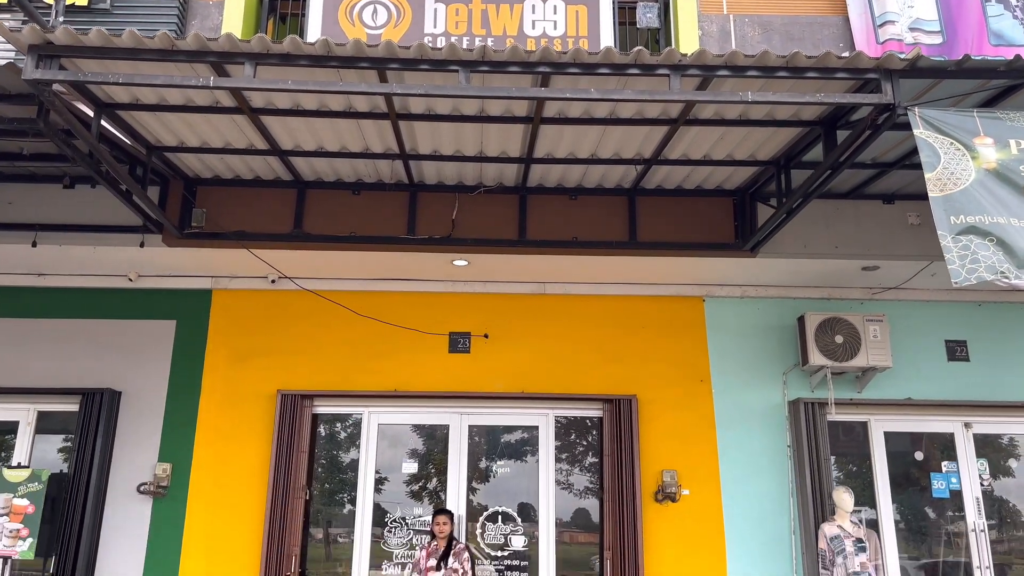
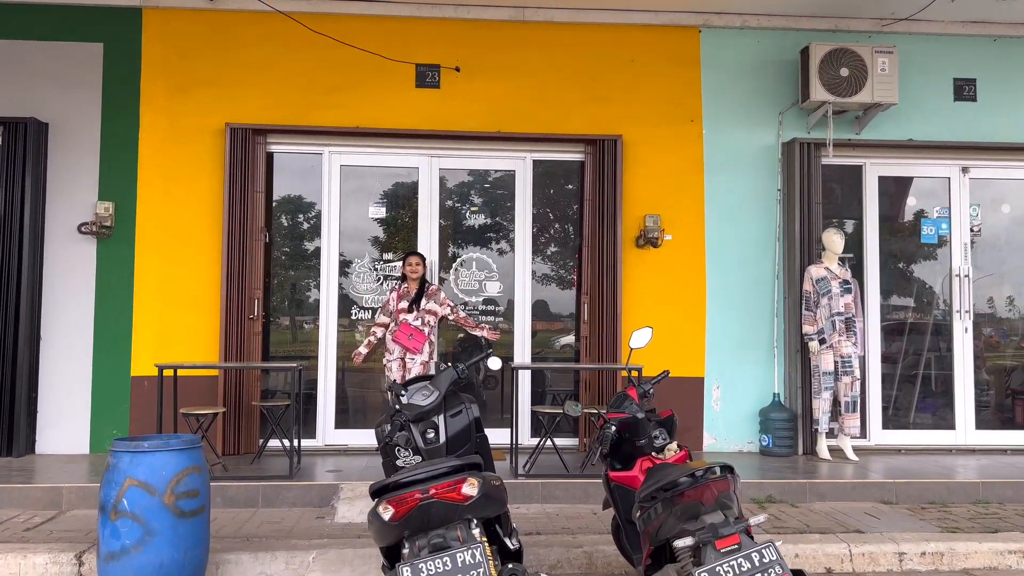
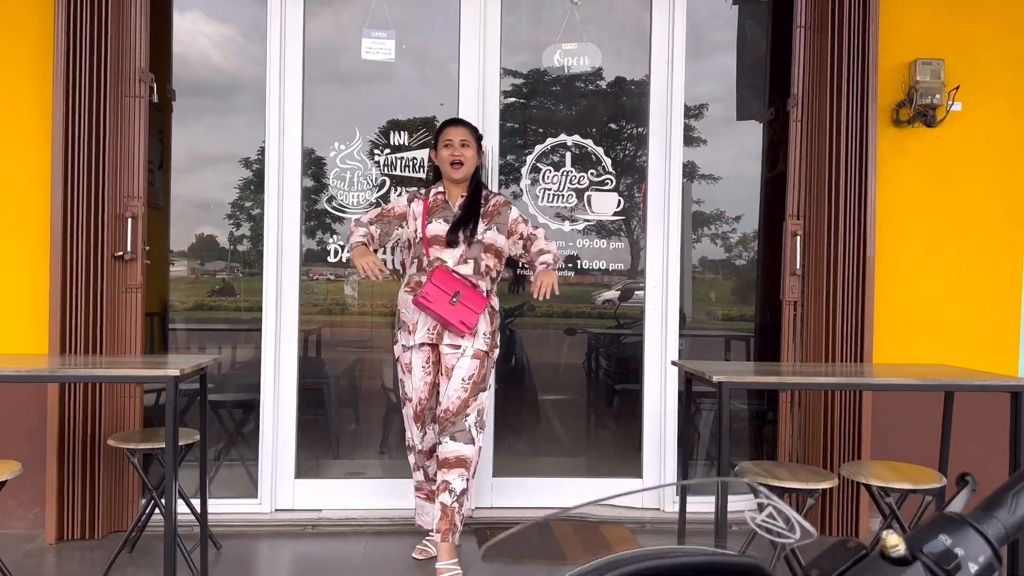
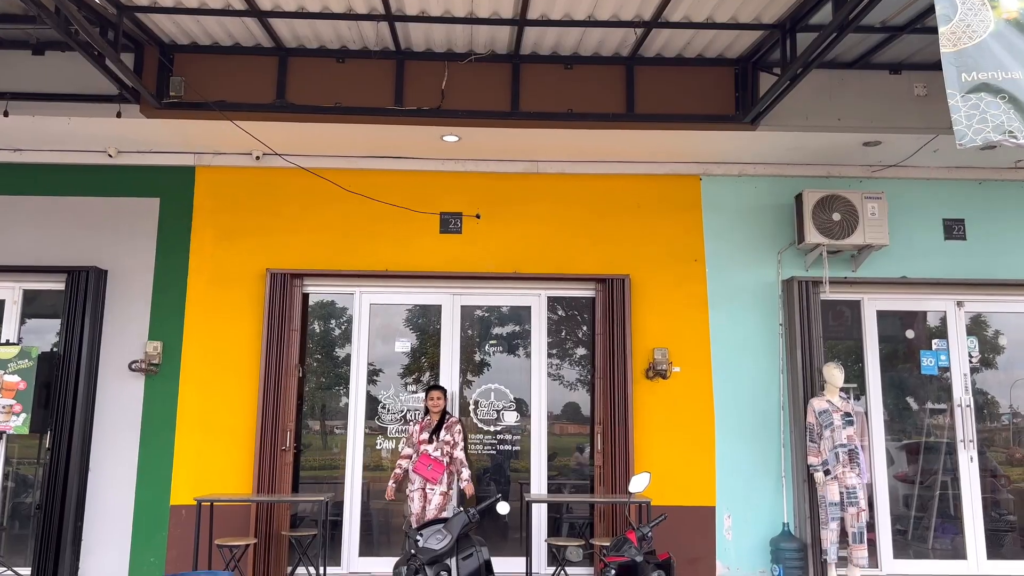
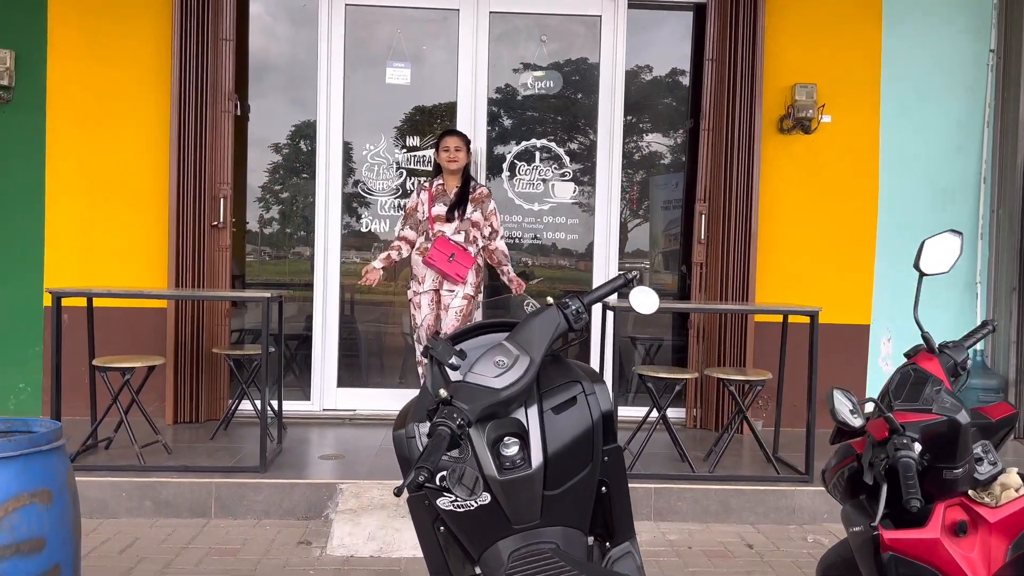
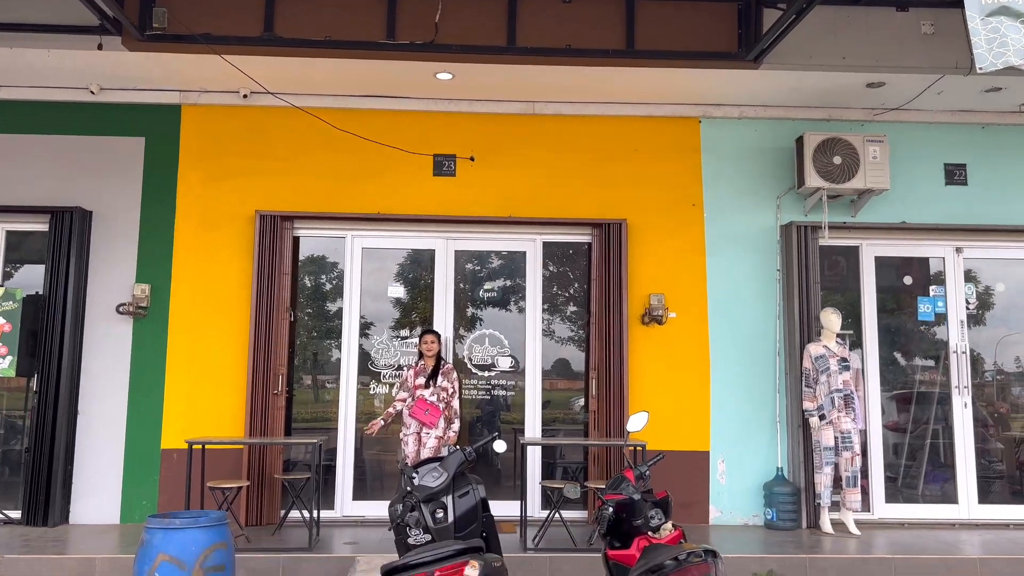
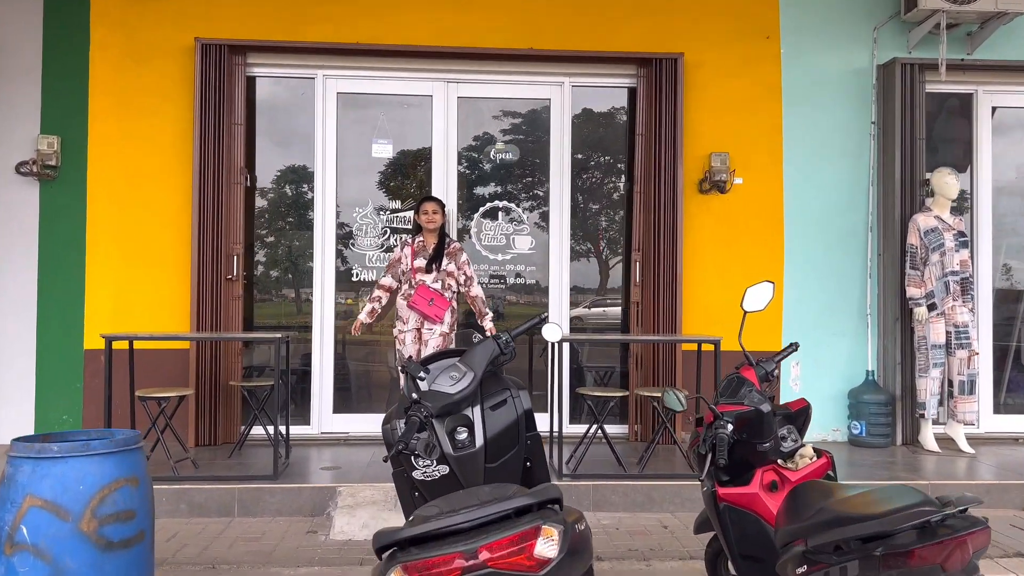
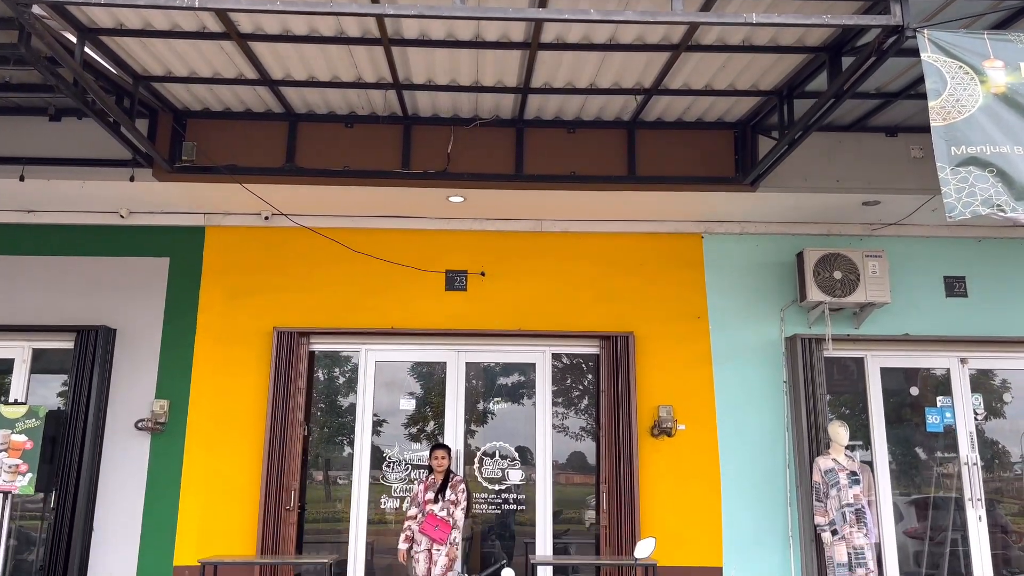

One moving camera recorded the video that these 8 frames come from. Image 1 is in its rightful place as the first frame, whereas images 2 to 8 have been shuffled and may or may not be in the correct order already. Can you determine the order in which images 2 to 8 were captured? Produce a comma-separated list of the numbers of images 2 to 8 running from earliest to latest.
8, 4, 6, 2, 7, 5, 3
